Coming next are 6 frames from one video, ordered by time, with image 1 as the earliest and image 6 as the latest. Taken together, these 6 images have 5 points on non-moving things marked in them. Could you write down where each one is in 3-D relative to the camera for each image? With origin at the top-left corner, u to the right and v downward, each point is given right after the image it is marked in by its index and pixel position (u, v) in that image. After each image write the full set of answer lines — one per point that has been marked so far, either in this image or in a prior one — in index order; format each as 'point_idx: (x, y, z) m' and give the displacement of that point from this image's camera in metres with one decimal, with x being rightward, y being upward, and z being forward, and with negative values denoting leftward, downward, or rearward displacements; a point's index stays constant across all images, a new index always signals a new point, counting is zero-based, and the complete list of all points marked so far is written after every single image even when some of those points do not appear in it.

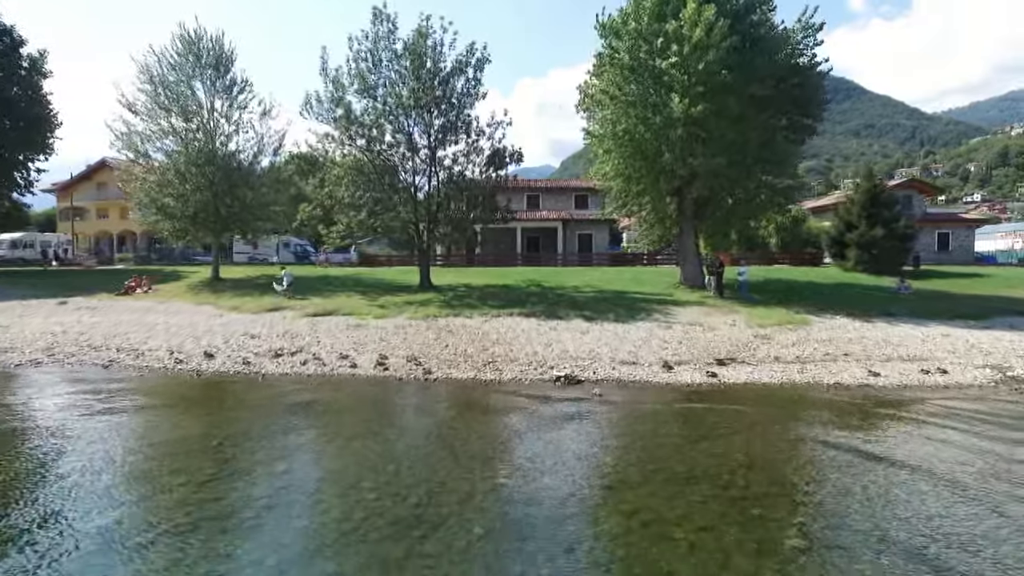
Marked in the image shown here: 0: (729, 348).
0: (+7.4, -2.0, +19.5) m
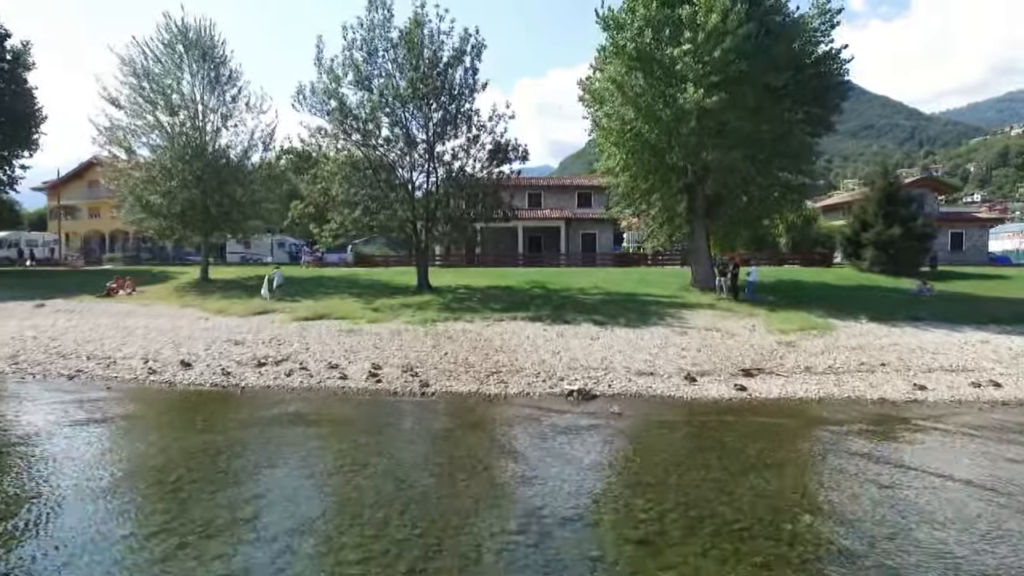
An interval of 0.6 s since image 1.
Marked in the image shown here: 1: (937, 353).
0: (+7.5, -2.1, +18.0) m
1: (+13.4, -2.1, +18.2) m
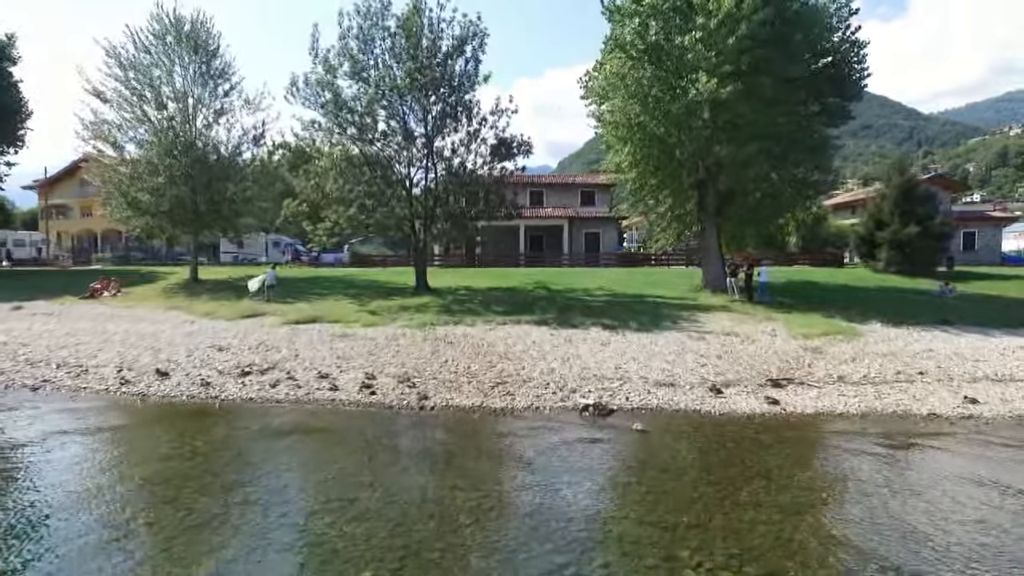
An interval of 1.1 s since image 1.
0: (+7.7, -2.2, +16.6) m
1: (+13.6, -2.1, +16.9) m
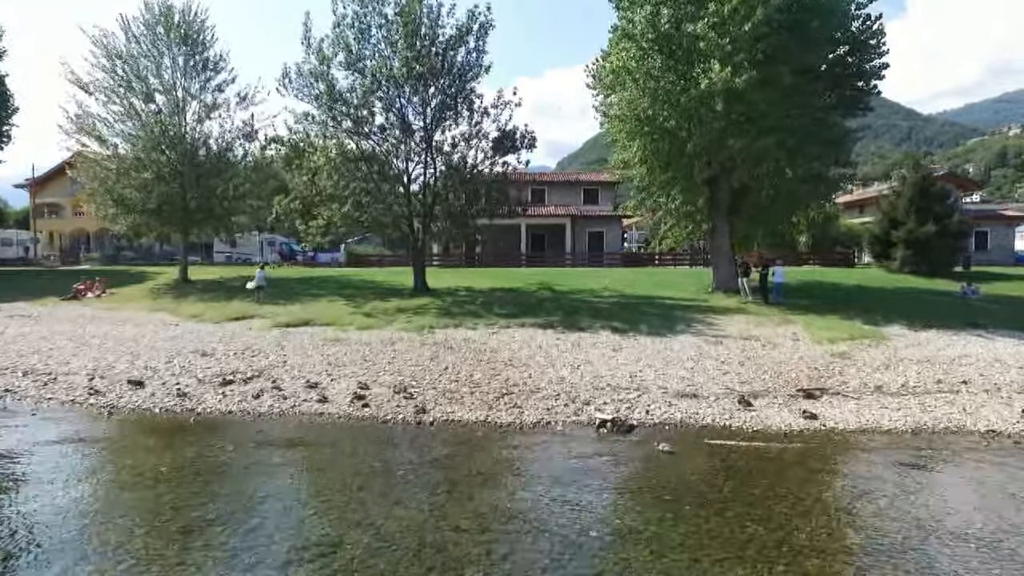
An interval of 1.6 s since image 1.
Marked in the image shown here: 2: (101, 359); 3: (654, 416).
0: (+7.8, -2.2, +15.3) m
1: (+13.7, -2.1, +15.6) m
2: (-12.4, -2.2, +17.4) m
3: (+2.9, -2.7, +12.0) m
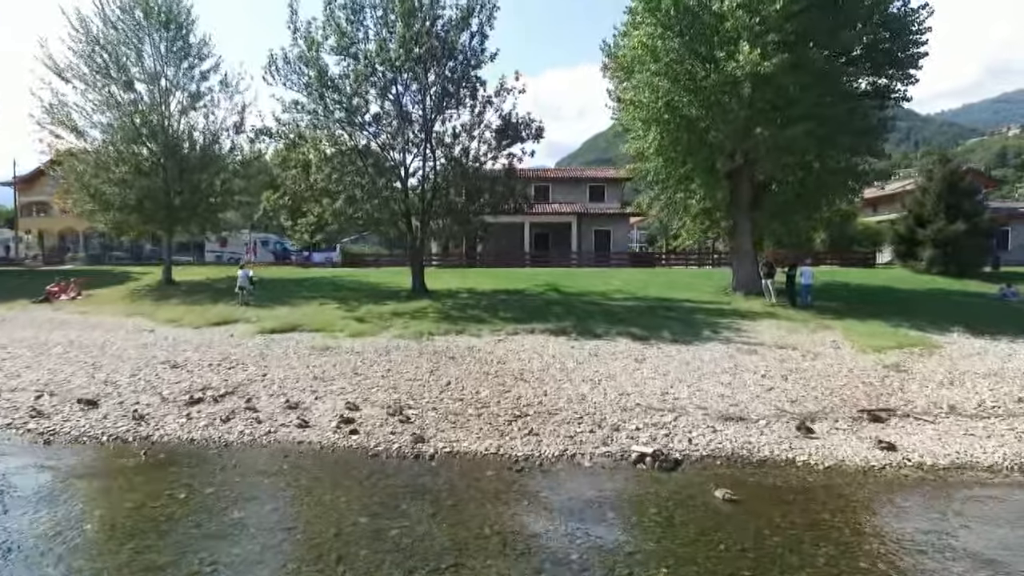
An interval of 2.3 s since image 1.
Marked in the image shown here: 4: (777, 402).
0: (+8.1, -2.3, +13.3) m
1: (+14.0, -2.2, +13.6) m
2: (-12.1, -2.2, +15.4) m
3: (+3.2, -2.7, +10.0) m
4: (+5.7, -2.4, +12.4) m
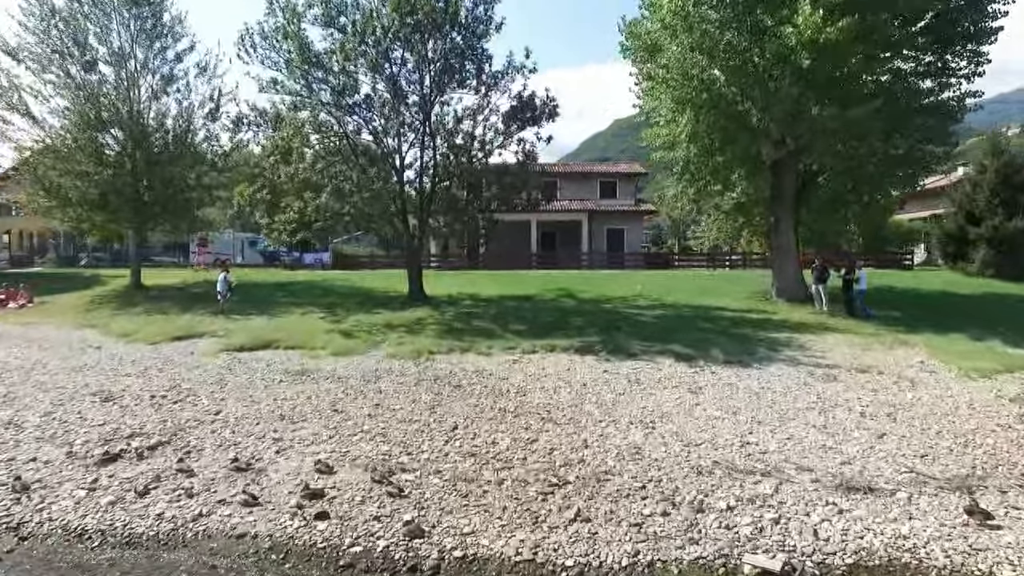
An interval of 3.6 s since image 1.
0: (+8.6, -2.5, +10.0) m
1: (+14.5, -2.5, +10.3) m
2: (-11.7, -2.5, +12.1) m
3: (+3.7, -3.0, +6.7) m
4: (+6.2, -2.6, +9.1) m
